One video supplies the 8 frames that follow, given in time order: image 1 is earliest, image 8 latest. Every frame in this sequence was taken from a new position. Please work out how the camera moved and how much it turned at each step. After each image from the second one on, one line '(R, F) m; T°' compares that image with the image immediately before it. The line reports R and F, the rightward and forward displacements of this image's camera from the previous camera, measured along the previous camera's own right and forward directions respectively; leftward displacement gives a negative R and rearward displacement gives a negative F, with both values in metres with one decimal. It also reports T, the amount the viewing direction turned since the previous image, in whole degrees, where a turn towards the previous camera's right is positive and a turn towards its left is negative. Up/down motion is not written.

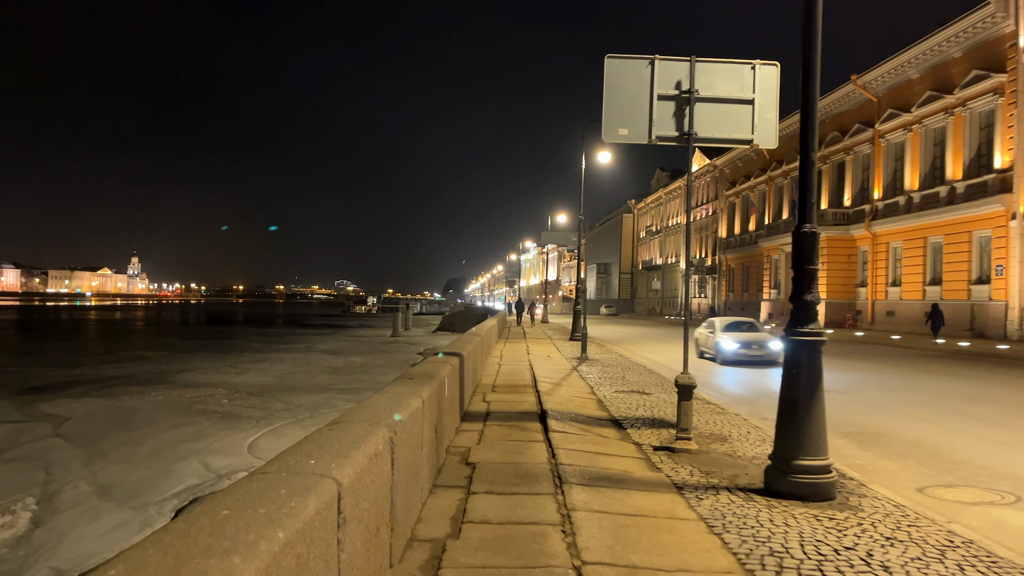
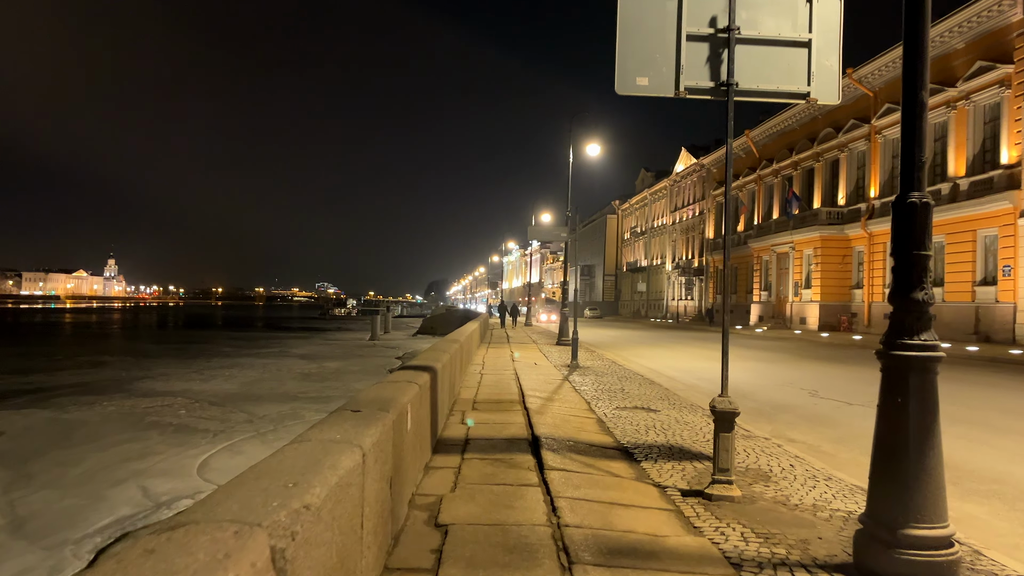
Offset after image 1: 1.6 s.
(0.0, +1.3) m; +1°
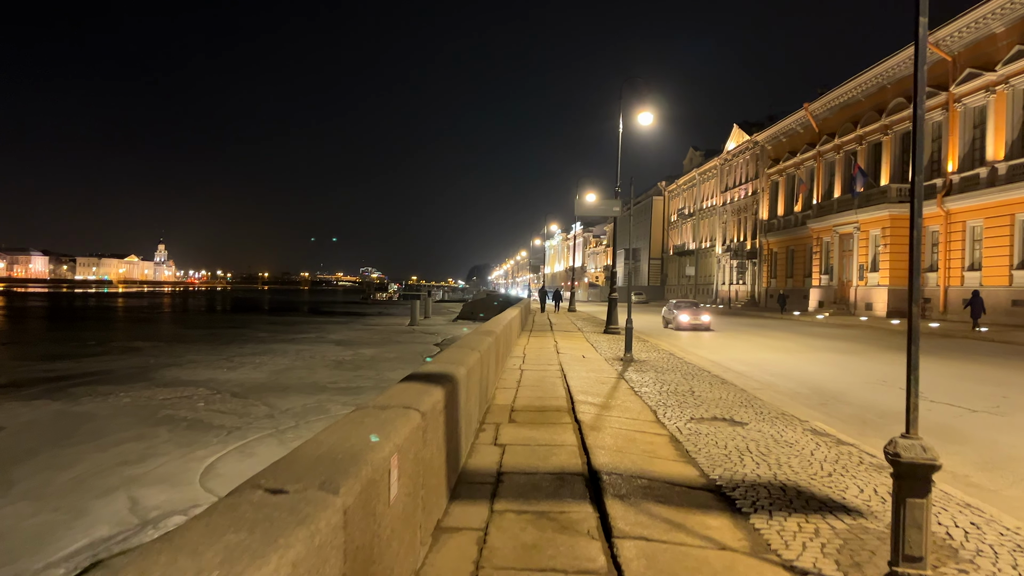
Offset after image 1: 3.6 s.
(0.0, +1.6) m; -3°
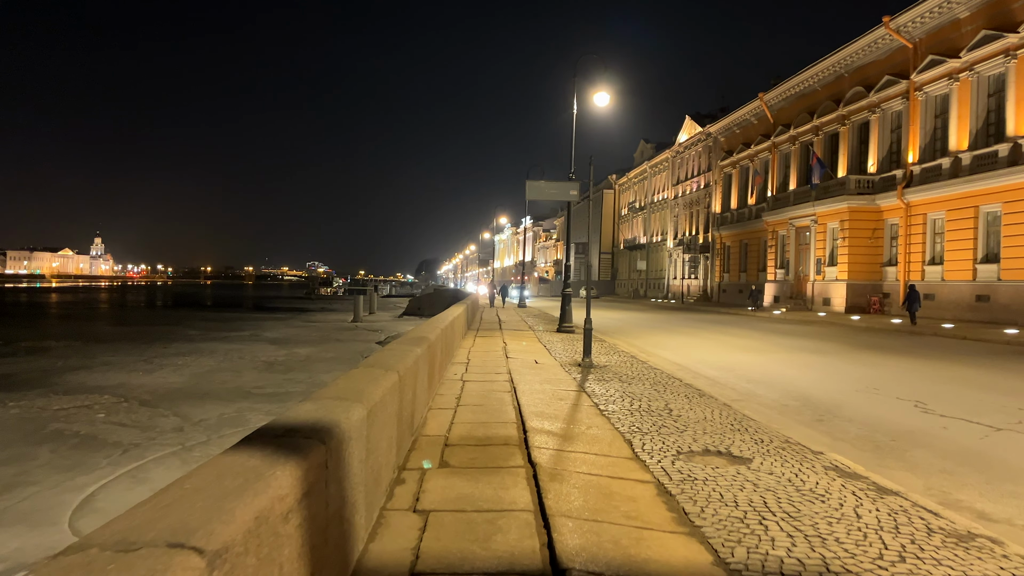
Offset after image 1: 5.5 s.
(+0.1, +1.5) m; +4°
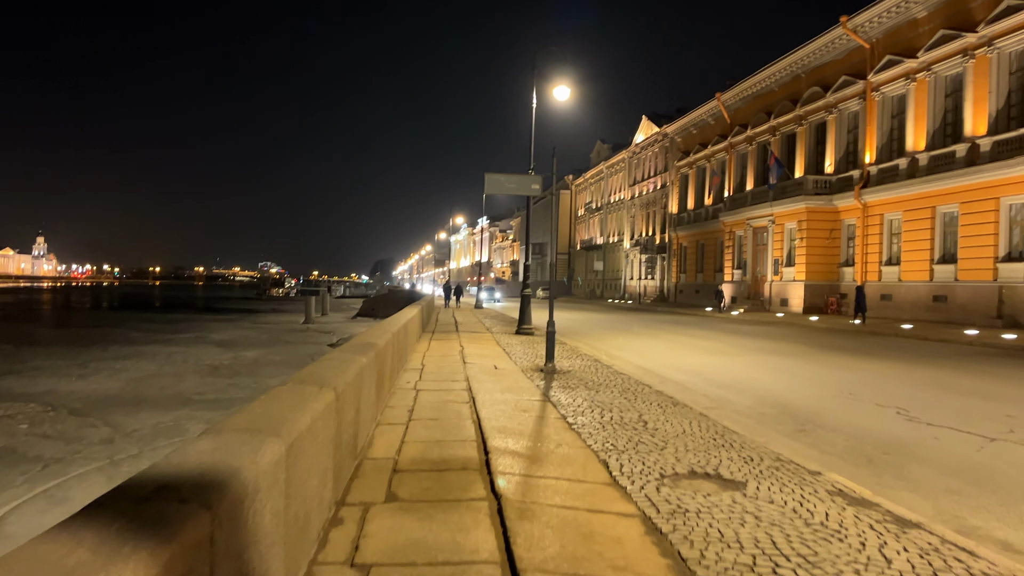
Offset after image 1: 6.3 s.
(0.0, +0.7) m; +3°
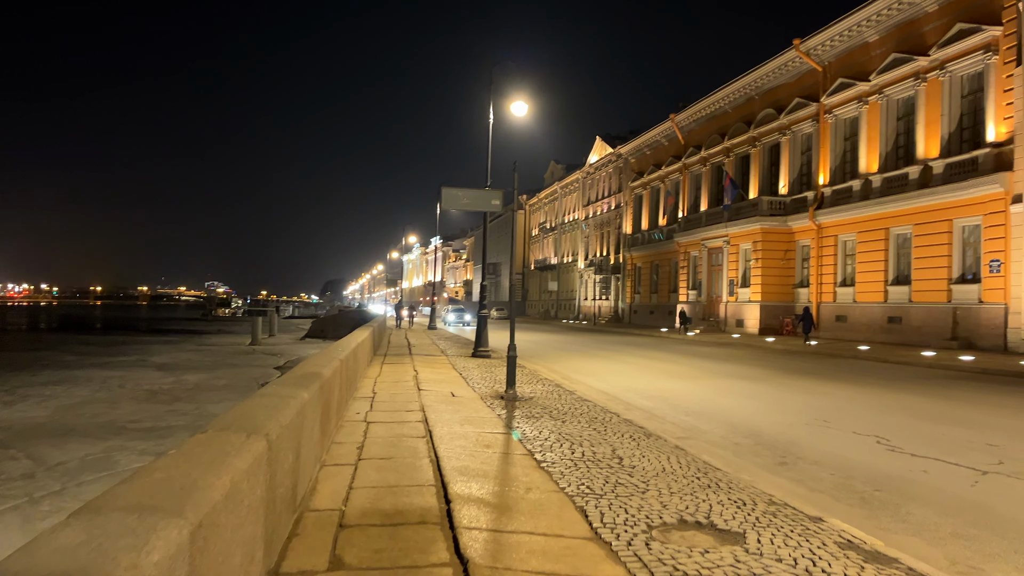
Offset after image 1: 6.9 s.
(-0.1, +0.5) m; +3°
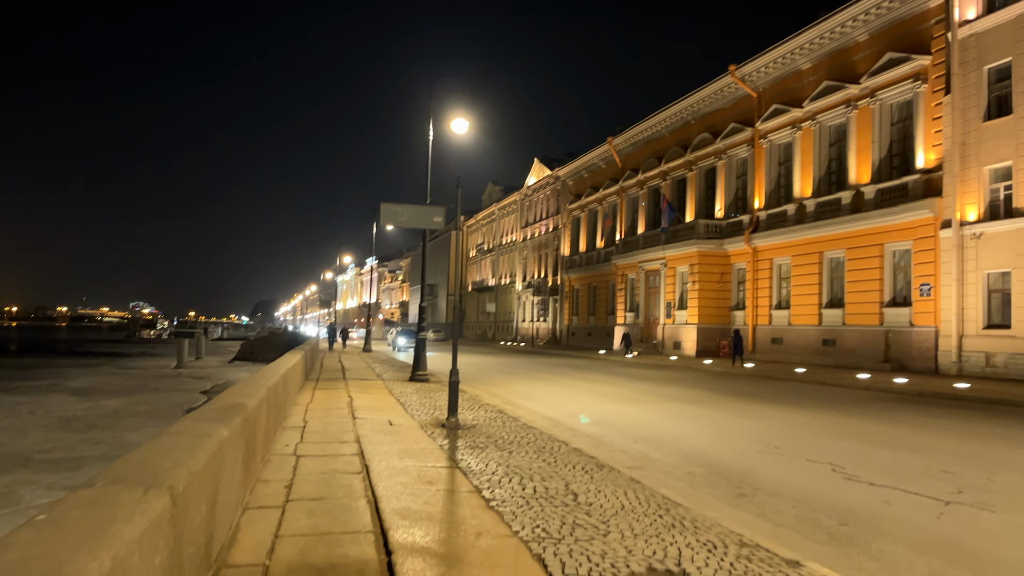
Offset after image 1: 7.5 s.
(-0.1, +0.4) m; +5°
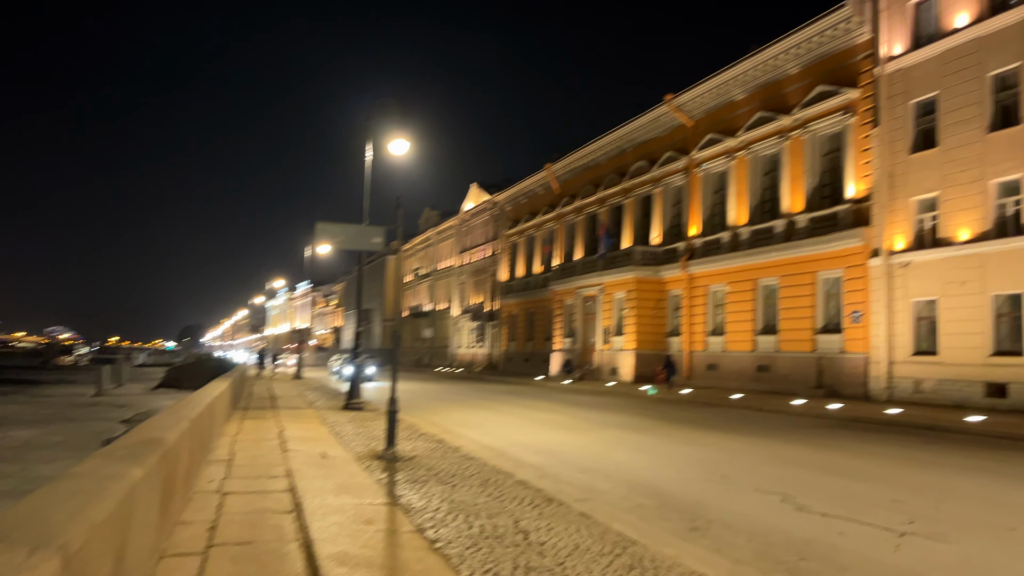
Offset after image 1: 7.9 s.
(-0.1, +0.3) m; +5°
